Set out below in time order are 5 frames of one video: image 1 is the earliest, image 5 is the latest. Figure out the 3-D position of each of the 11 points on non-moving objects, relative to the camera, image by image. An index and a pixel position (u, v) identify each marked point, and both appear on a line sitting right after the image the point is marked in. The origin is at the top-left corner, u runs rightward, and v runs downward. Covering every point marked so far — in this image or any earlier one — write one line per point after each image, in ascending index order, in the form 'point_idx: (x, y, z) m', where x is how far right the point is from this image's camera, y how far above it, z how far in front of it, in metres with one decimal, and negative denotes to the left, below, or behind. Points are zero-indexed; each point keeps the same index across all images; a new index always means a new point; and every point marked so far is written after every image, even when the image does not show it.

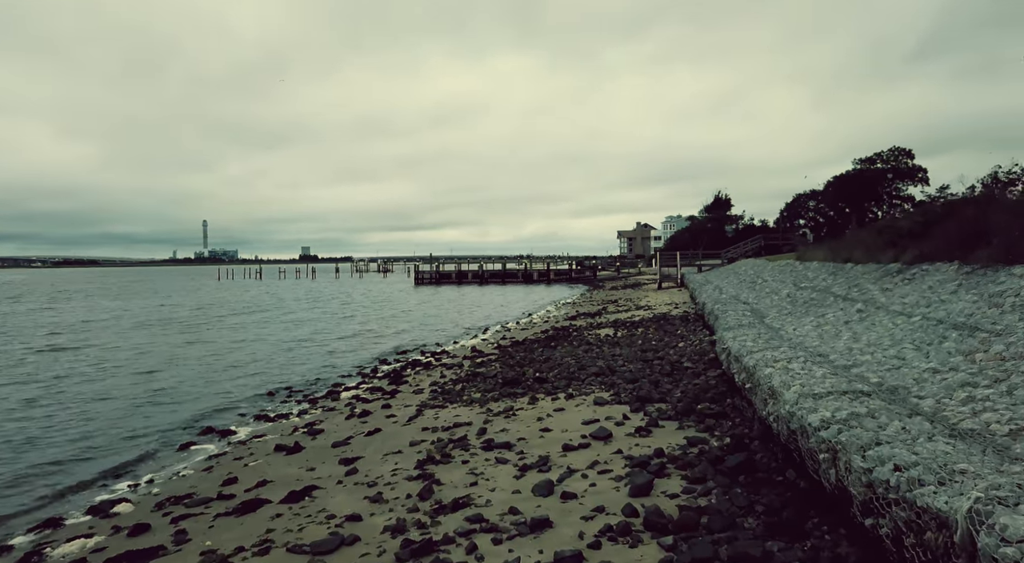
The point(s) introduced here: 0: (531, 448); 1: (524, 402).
0: (+0.3, -2.3, +8.2) m
1: (+0.2, -2.3, +11.0) m
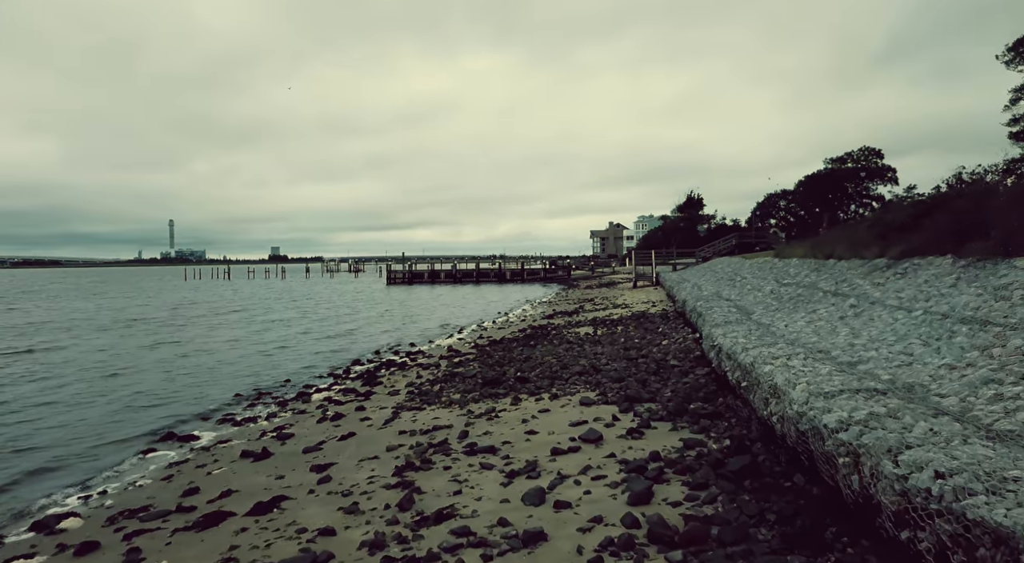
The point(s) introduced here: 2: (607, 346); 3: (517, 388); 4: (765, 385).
0: (+0.1, -2.2, +7.7) m
1: (-0.1, -2.2, +10.5) m
2: (+2.5, -1.7, +15.4) m
3: (+0.1, -2.1, +11.5) m
4: (+2.9, -1.2, +6.8) m
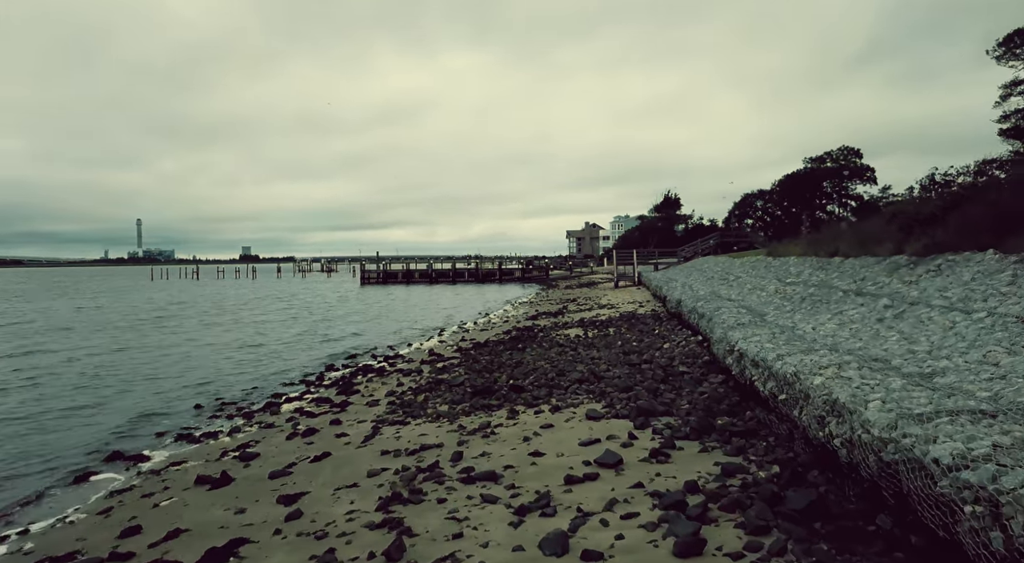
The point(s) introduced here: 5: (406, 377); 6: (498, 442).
0: (+0.1, -2.2, +6.5) m
1: (-0.1, -2.1, +9.3) m
2: (+2.2, -1.7, +14.3) m
3: (0.0, -2.1, +10.4) m
4: (+3.0, -1.2, +5.8) m
5: (-2.6, -2.3, +14.4) m
6: (-0.2, -2.2, +8.0) m
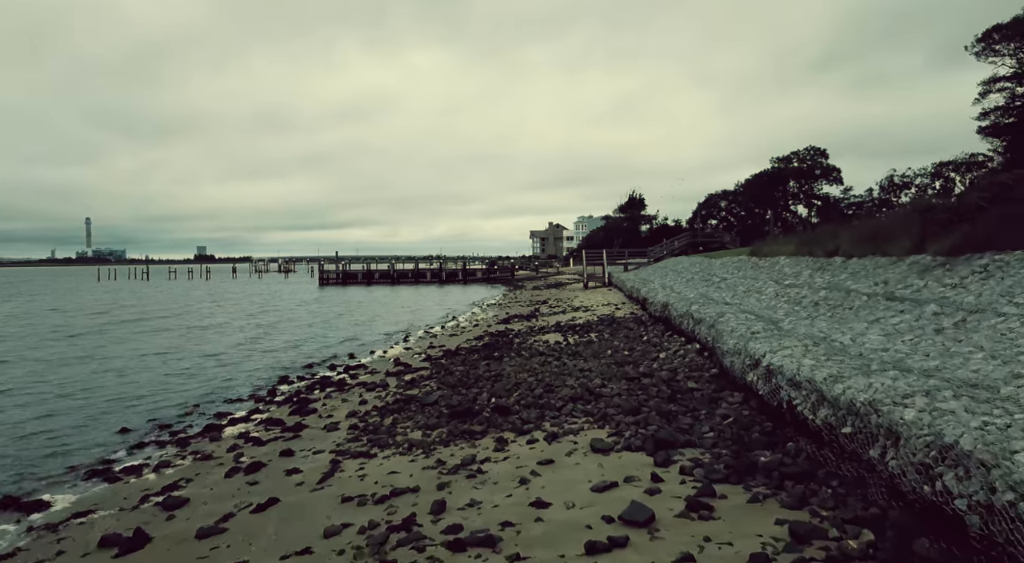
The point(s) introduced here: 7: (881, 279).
0: (+0.2, -2.3, +5.0) m
1: (-0.3, -2.2, +7.8) m
2: (+1.7, -1.7, +12.9) m
3: (-0.2, -2.1, +8.8) m
4: (+3.1, -1.2, +4.4) m
5: (-3.1, -2.4, +12.7) m
6: (-0.3, -2.2, +6.5) m
7: (+6.6, +0.1, +10.7) m
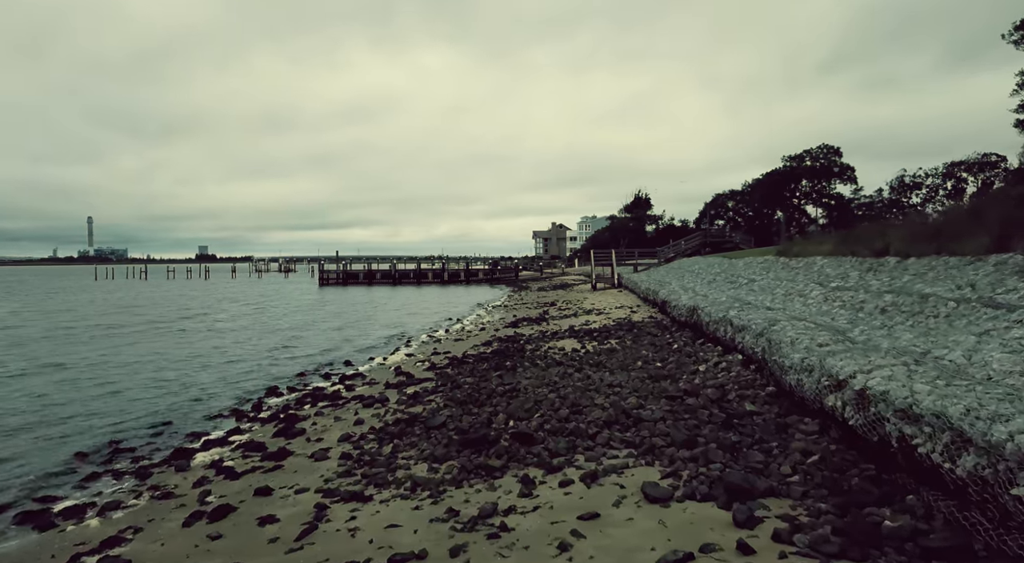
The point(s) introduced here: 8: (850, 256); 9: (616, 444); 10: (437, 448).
0: (+0.5, -2.3, +3.5) m
1: (0.0, -2.2, +6.3) m
2: (+2.0, -1.8, +11.4) m
3: (+0.1, -2.1, +7.3) m
4: (+3.4, -1.3, +2.9) m
5: (-2.8, -2.4, +11.1) m
6: (0.0, -2.3, +4.9) m
7: (+6.9, 0.0, +9.1) m
8: (+8.6, +0.7, +15.2) m
9: (+1.3, -2.0, +7.4) m
10: (-1.0, -2.2, +7.8) m
